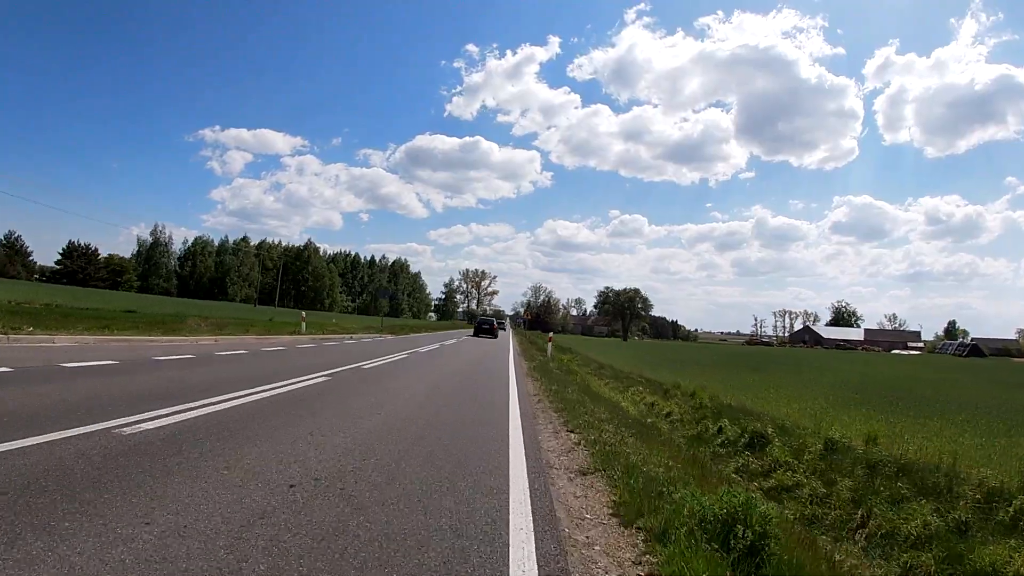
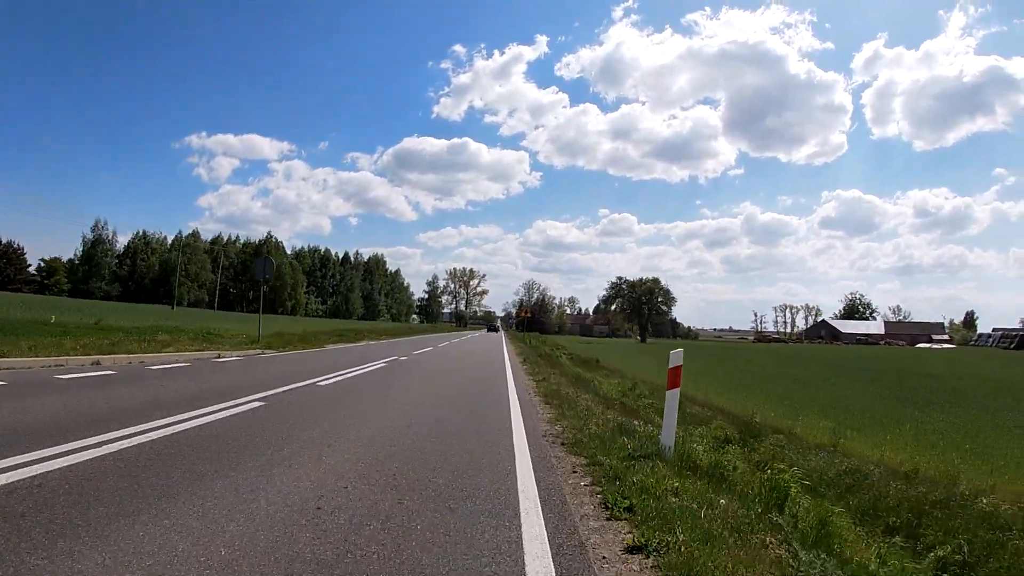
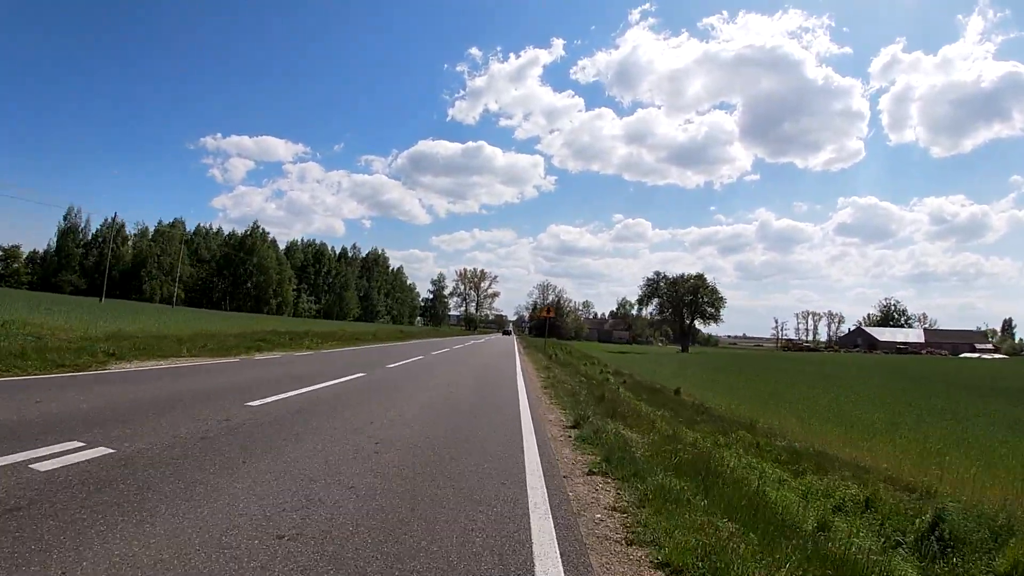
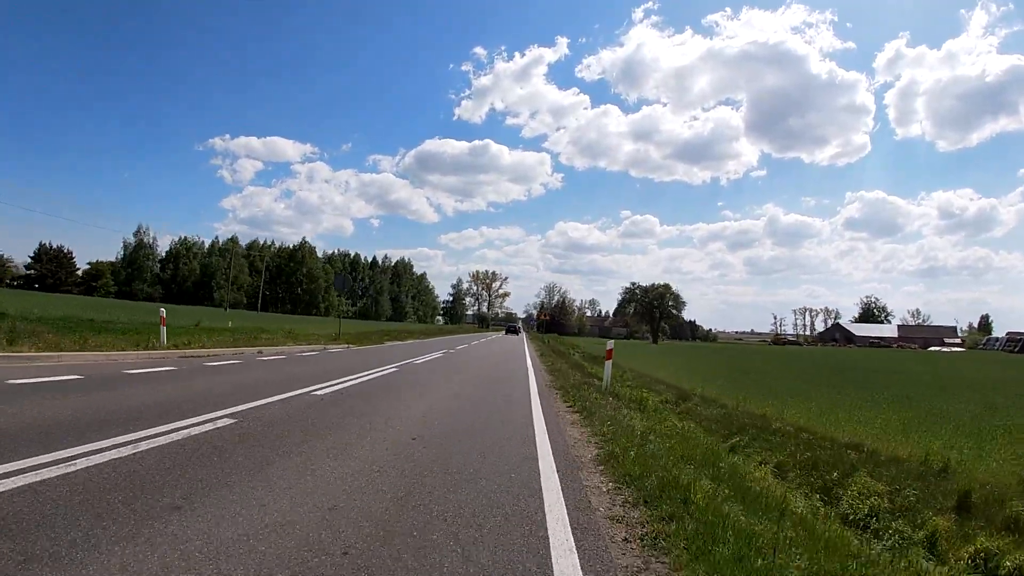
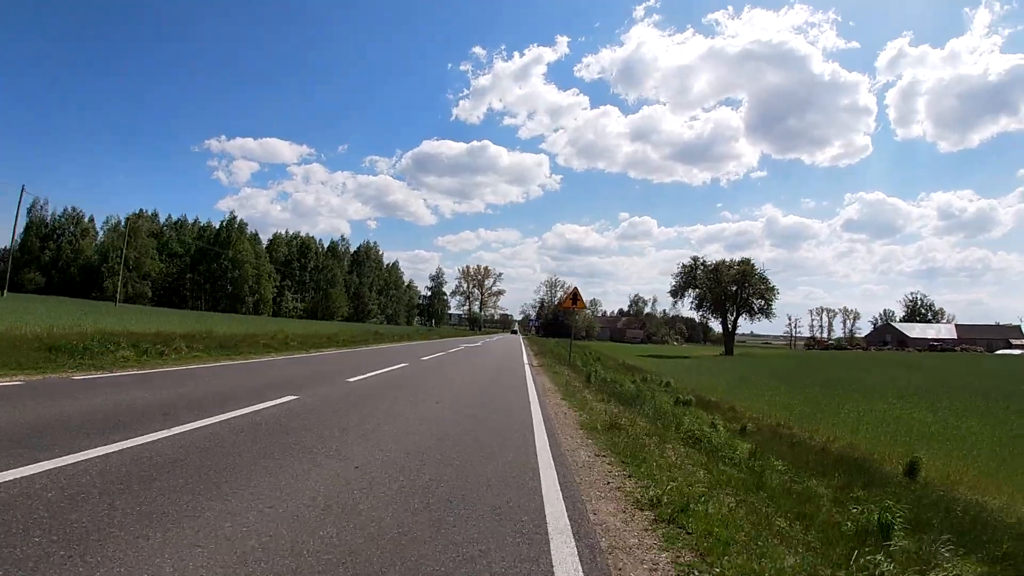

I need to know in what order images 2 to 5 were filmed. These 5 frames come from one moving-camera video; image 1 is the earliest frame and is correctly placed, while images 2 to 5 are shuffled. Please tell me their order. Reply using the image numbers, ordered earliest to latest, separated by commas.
4, 2, 3, 5
